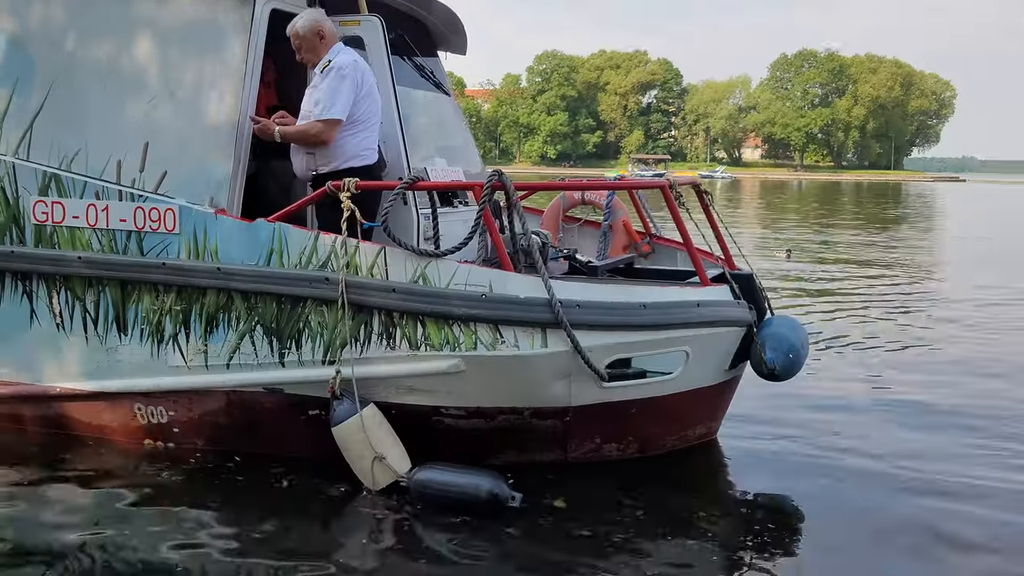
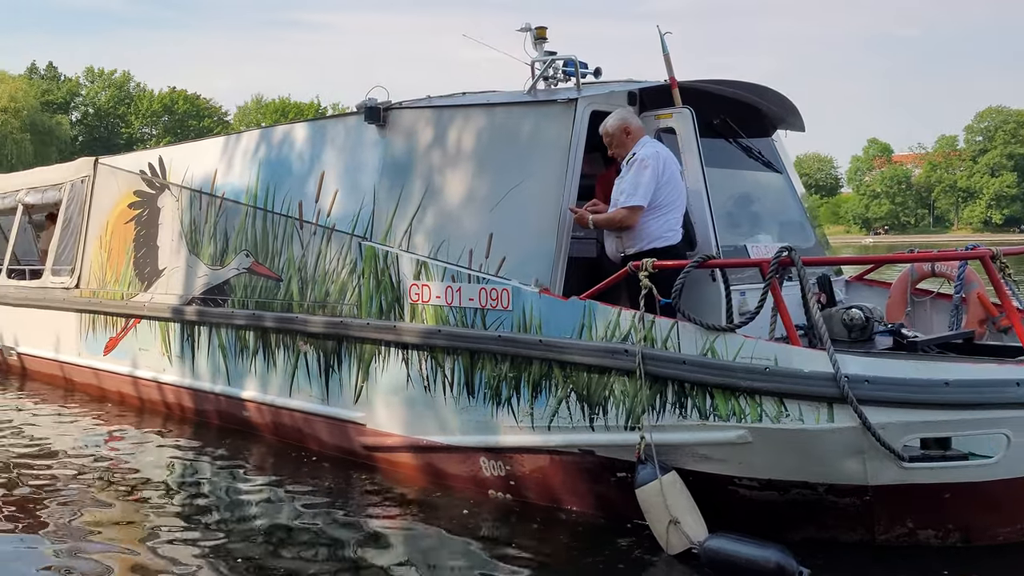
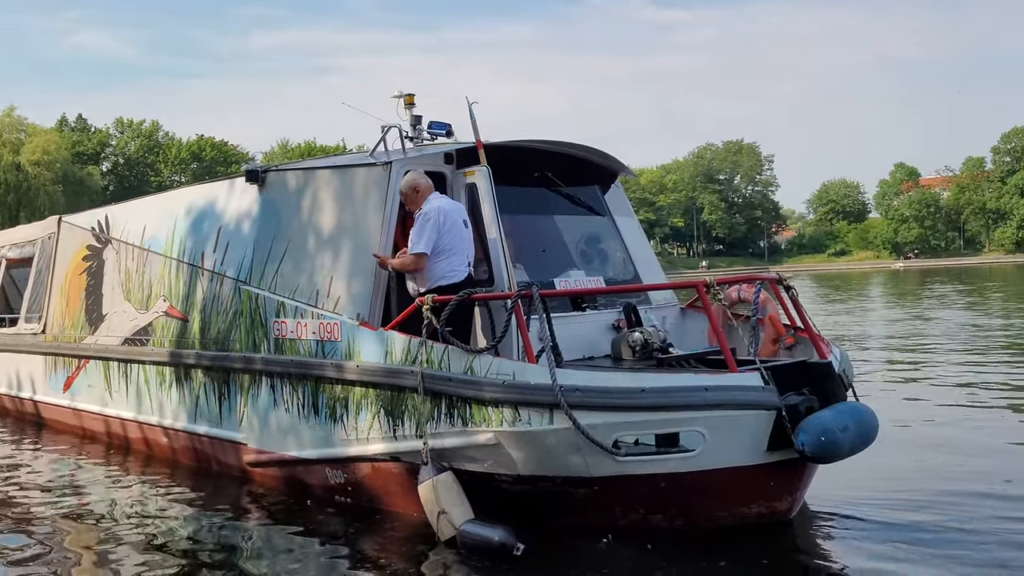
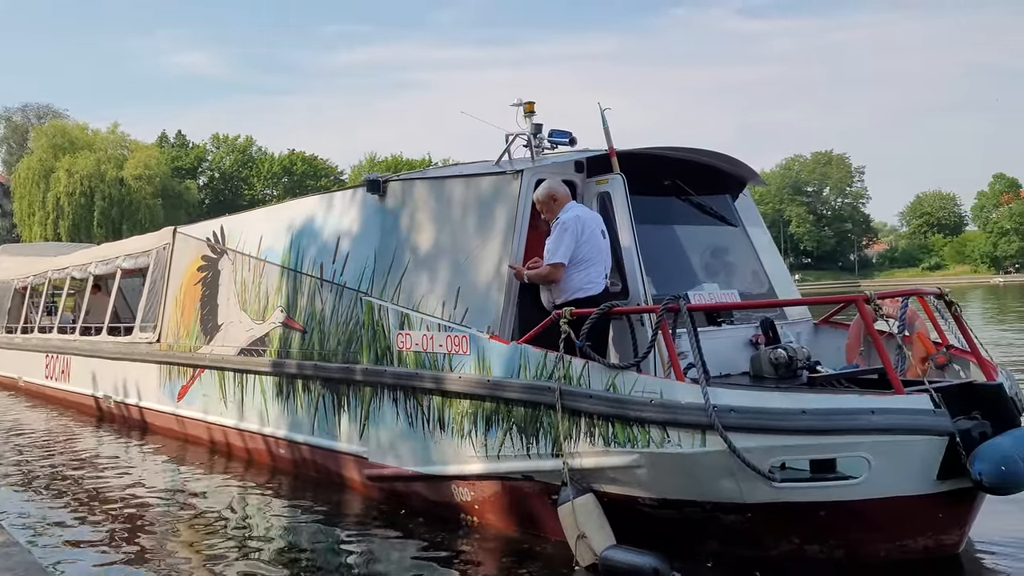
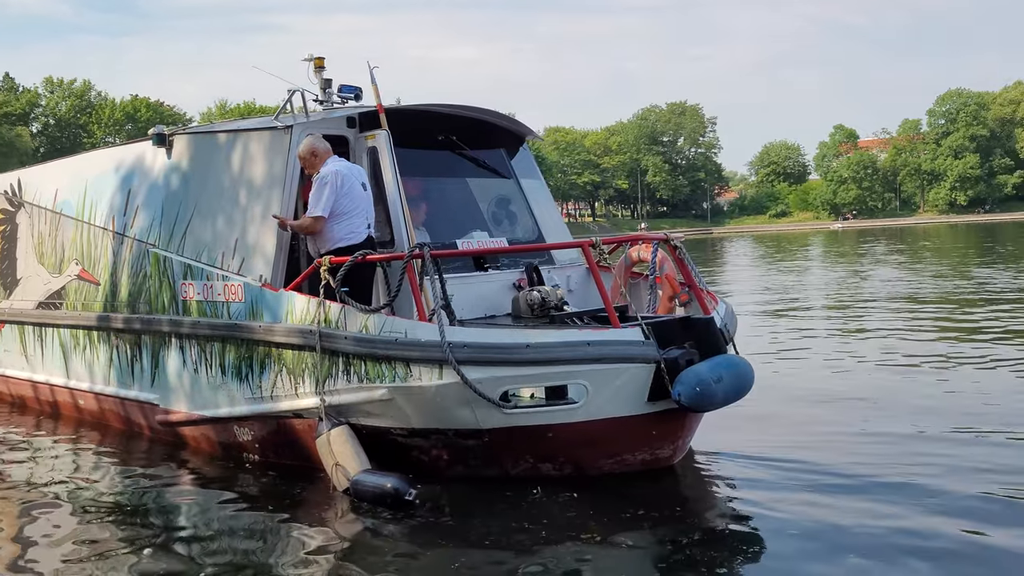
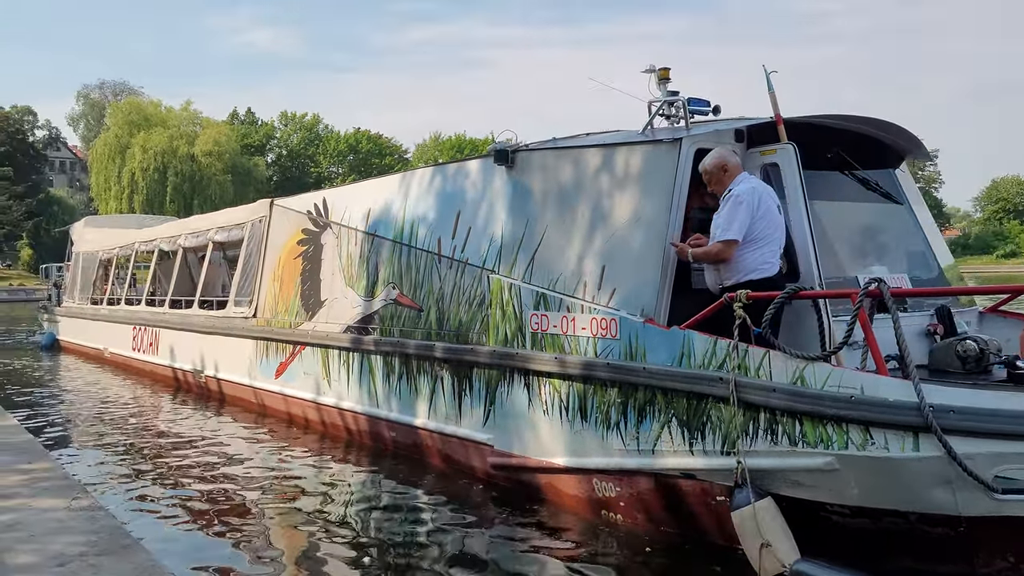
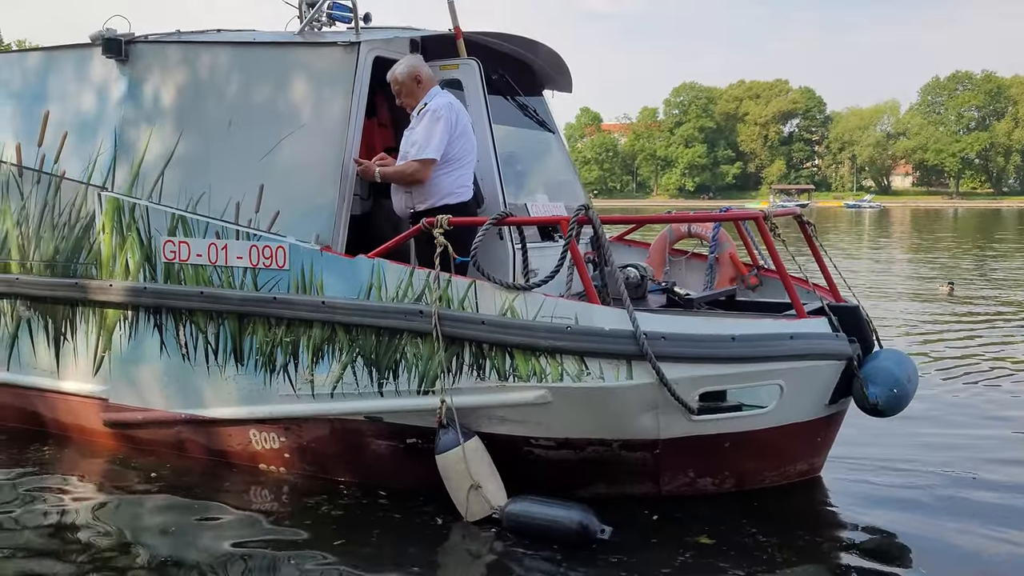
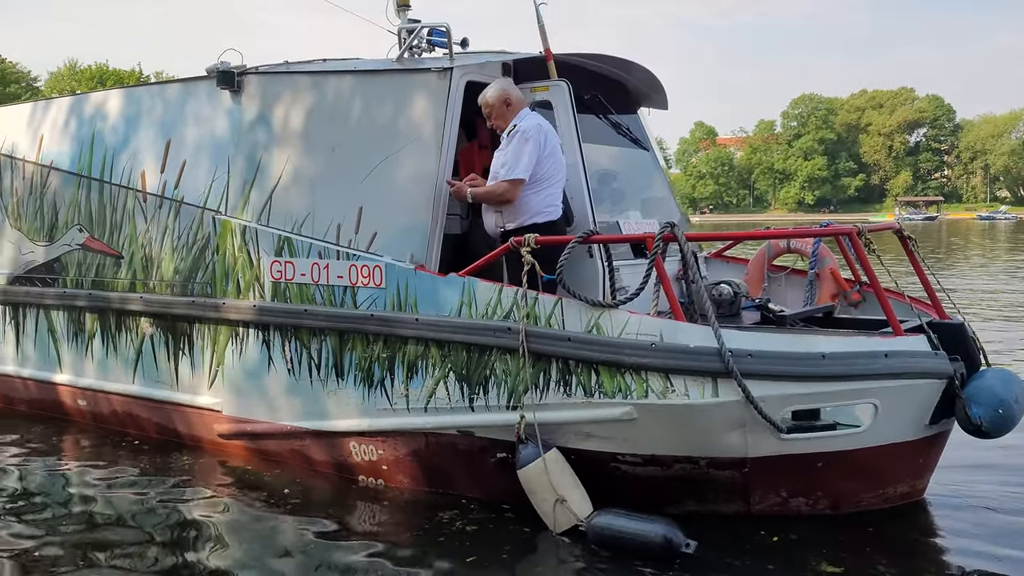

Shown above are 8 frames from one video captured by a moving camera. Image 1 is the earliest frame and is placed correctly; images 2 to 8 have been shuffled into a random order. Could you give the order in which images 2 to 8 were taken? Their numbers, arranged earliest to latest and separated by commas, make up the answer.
7, 8, 2, 6, 4, 3, 5
